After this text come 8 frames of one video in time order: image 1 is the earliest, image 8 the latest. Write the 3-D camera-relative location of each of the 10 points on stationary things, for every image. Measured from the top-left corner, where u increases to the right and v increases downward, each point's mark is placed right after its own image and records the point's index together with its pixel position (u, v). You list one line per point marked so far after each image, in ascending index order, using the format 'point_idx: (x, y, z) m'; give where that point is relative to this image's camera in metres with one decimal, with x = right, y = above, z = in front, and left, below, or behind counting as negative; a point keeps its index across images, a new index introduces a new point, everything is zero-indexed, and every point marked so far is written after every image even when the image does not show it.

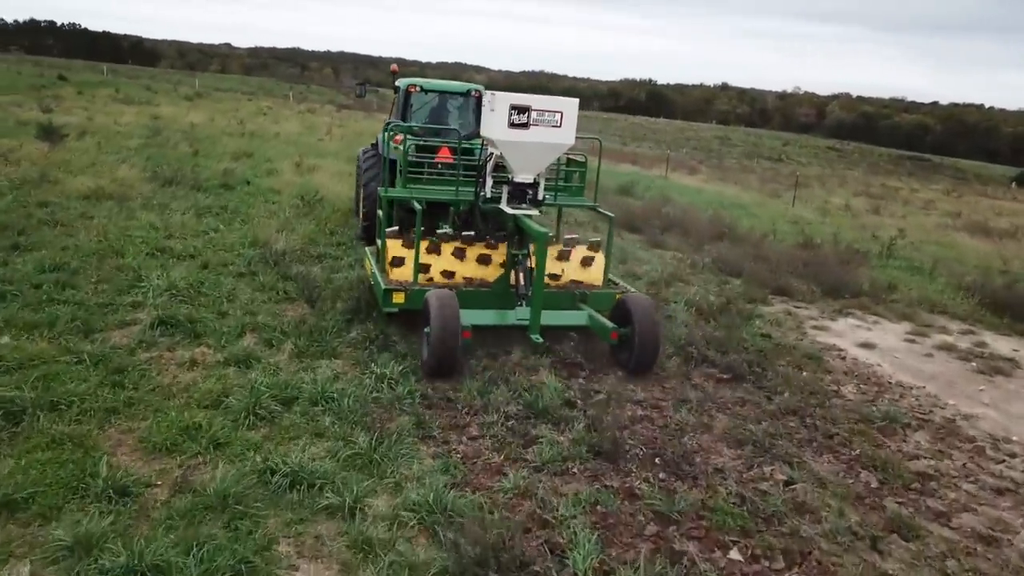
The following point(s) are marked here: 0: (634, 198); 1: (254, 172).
0: (+2.6, +1.9, +17.2) m
1: (-4.8, +2.1, +15.0) m
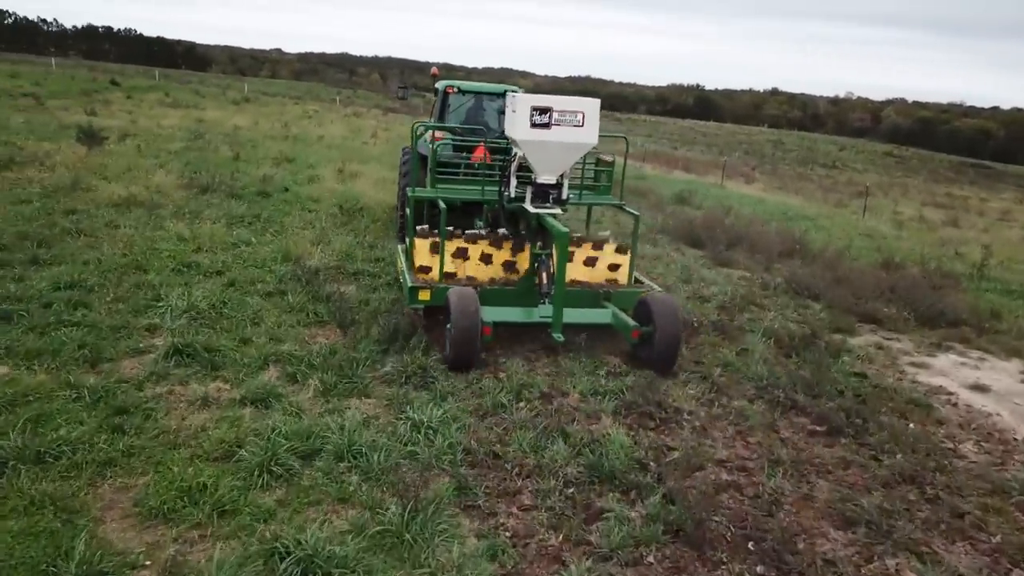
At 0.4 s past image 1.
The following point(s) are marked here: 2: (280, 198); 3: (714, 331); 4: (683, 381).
0: (+3.6, +1.6, +16.3) m
1: (-3.9, +1.9, +14.5) m
2: (-3.5, +1.4, +12.4) m
3: (+1.9, -0.4, +7.4) m
4: (+1.3, -0.7, +6.1) m
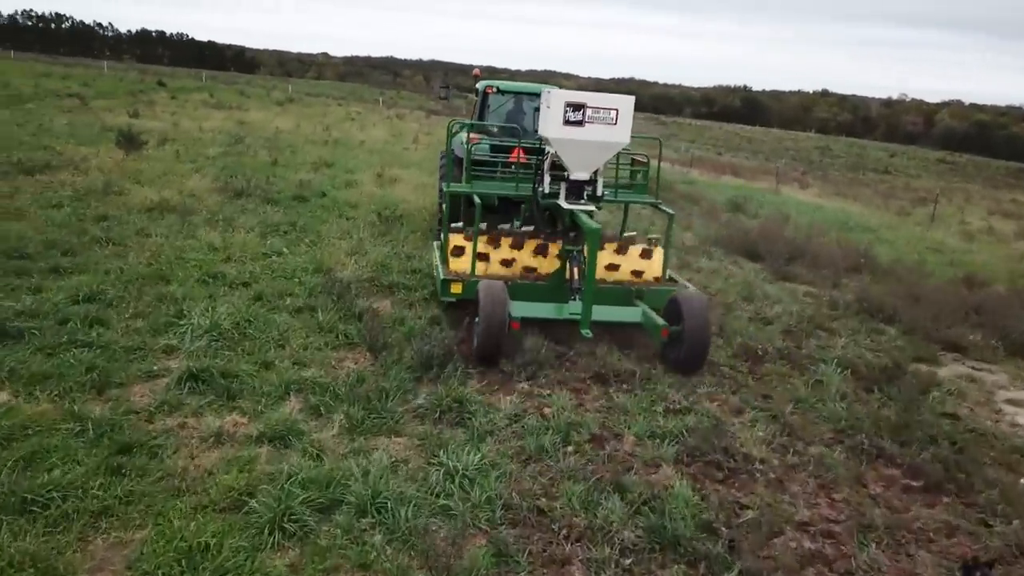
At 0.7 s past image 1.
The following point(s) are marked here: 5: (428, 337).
0: (+4.4, +1.4, +15.5) m
1: (-3.1, +1.8, +14.1) m
2: (-2.9, +1.2, +11.9) m
3: (+2.2, -0.6, +6.7) m
4: (+1.6, -0.9, +5.4) m
5: (-0.7, -0.4, +6.4) m
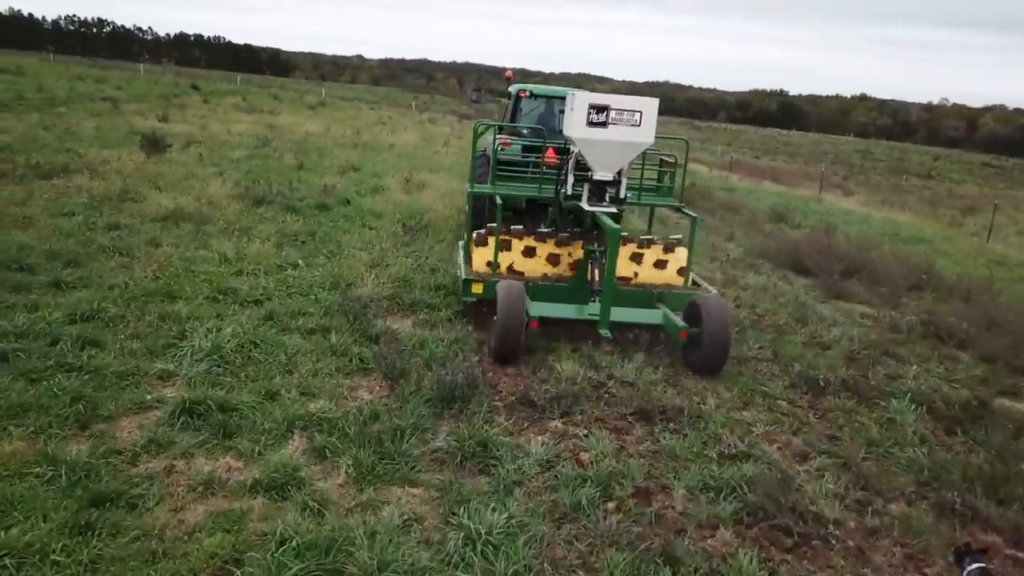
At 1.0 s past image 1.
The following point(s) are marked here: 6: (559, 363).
0: (+5.0, +1.1, +14.7) m
1: (-2.6, +1.6, +13.5) m
2: (-2.4, +1.1, +11.4) m
3: (+2.5, -0.8, +6.0) m
4: (+1.8, -1.0, +4.7) m
5: (-0.4, -0.5, +5.8) m
6: (+0.4, -0.6, +6.0) m
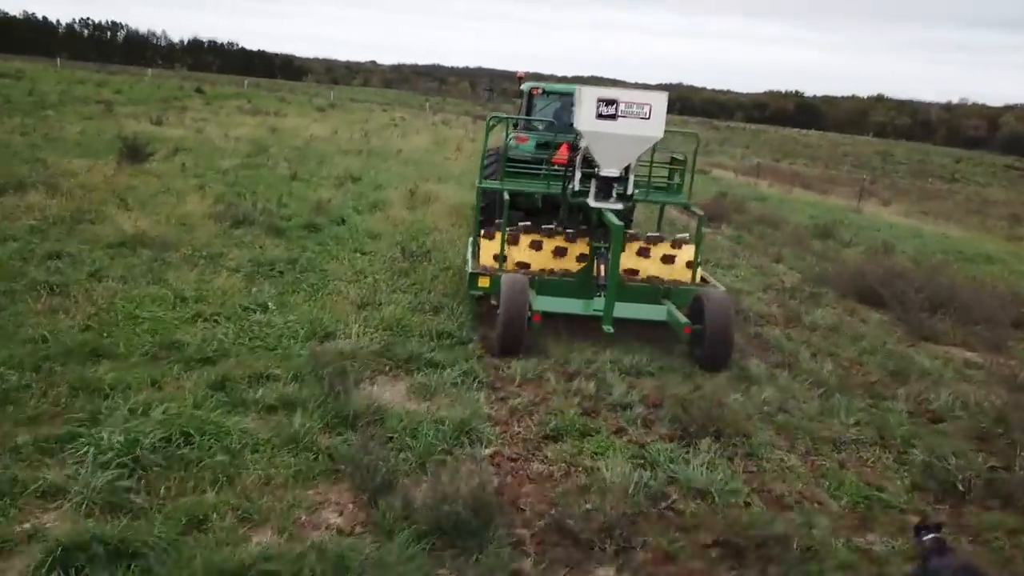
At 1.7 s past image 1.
0: (+5.3, +0.7, +13.0) m
1: (-2.3, +1.2, +12.0) m
2: (-2.2, +0.7, +9.9) m
3: (+2.6, -1.1, +4.4) m
4: (+1.9, -1.4, +3.1) m
5: (-0.3, -0.9, +4.2) m
6: (+0.5, -0.9, +4.4) m
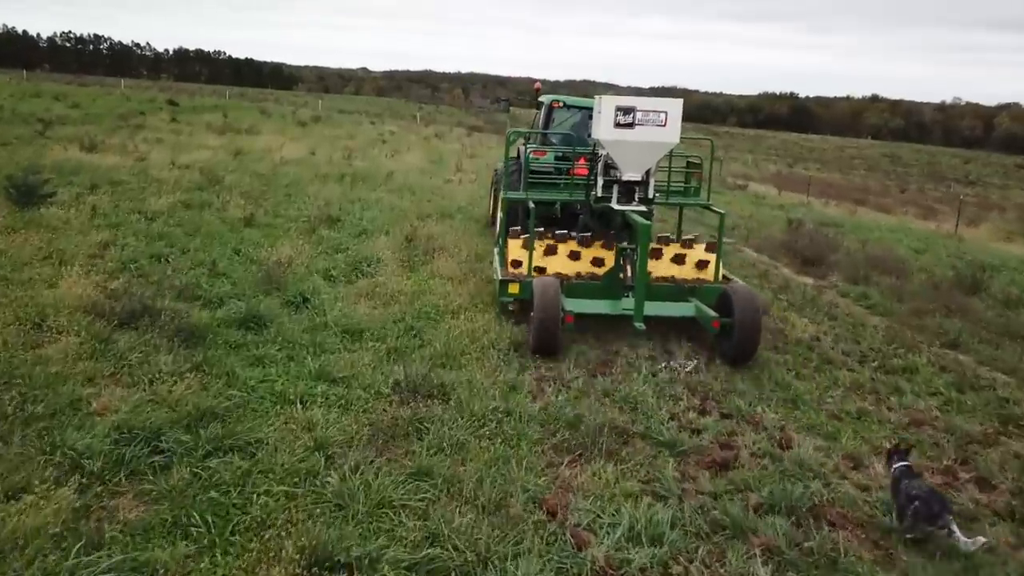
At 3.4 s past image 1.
0: (+5.7, -0.2, +9.3) m
1: (-1.9, +0.2, +8.3) m
2: (-1.7, -0.4, +6.1) m
3: (+3.1, -2.1, +0.6) m
4: (+2.4, -2.3, -0.6) m
5: (+0.2, -1.9, +0.4) m
6: (+1.0, -1.9, +0.7) m
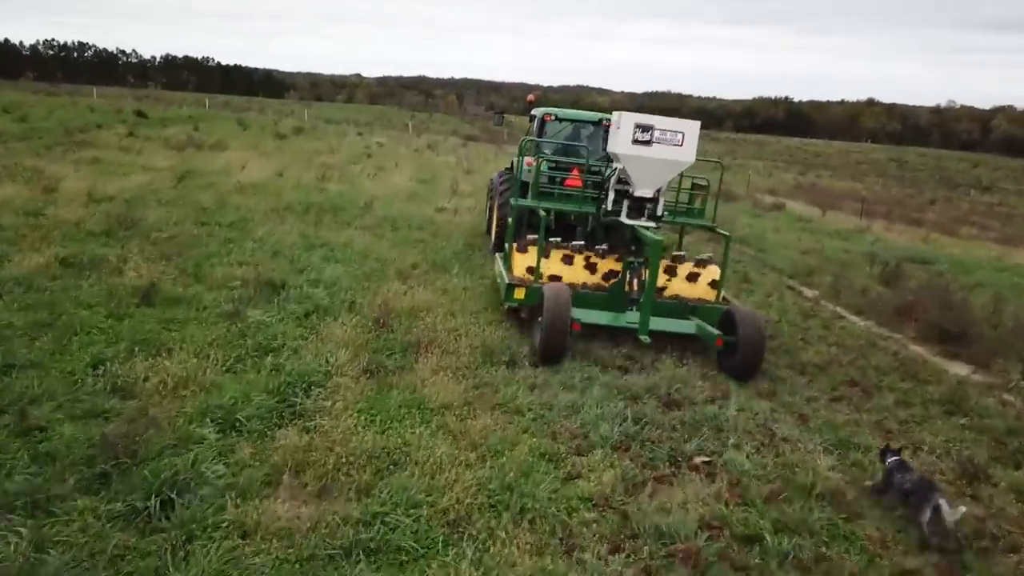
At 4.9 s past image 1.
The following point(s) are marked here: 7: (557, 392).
0: (+5.9, -1.0, +5.9) m
1: (-1.7, -0.7, +4.8) m
2: (-1.5, -1.2, +2.7) m
3: (+3.4, -2.9, -2.8) m
4: (+2.7, -3.1, -4.0) m
5: (+0.5, -2.7, -3.0) m
6: (+1.3, -2.7, -2.7) m
7: (+0.3, -0.7, +5.8) m
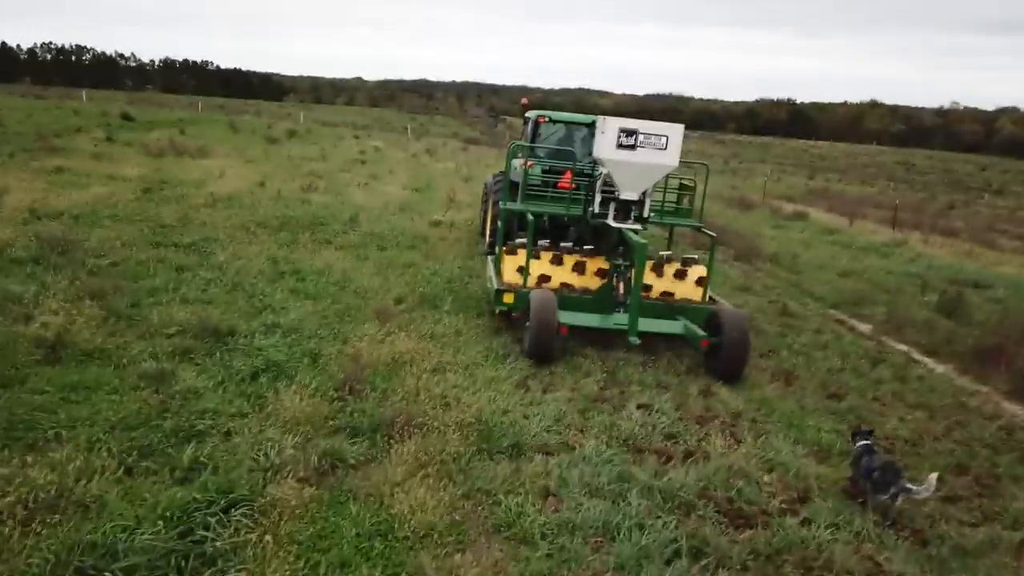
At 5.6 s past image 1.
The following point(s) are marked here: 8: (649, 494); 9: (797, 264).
0: (+6.0, -1.4, +4.4) m
1: (-1.7, -1.1, +3.3) m
2: (-1.5, -1.6, +1.2) m
3: (+3.4, -3.2, -4.3) m
4: (+2.7, -3.5, -5.6) m
5: (+0.5, -3.1, -4.5) m
6: (+1.3, -3.1, -4.3) m
7: (+0.3, -1.1, +4.2) m
8: (+0.7, -1.1, +4.4) m
9: (+4.5, +0.4, +12.6) m
